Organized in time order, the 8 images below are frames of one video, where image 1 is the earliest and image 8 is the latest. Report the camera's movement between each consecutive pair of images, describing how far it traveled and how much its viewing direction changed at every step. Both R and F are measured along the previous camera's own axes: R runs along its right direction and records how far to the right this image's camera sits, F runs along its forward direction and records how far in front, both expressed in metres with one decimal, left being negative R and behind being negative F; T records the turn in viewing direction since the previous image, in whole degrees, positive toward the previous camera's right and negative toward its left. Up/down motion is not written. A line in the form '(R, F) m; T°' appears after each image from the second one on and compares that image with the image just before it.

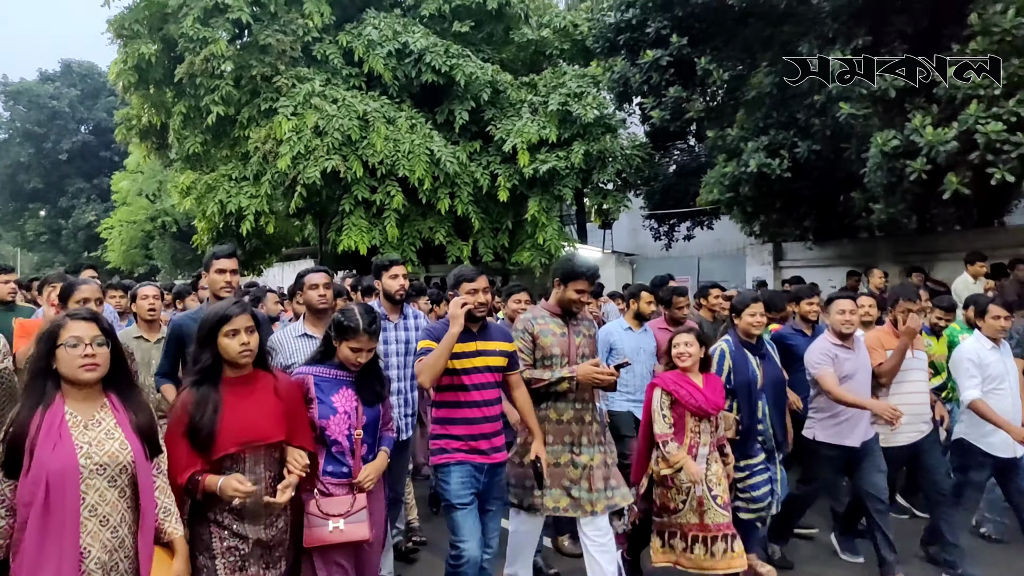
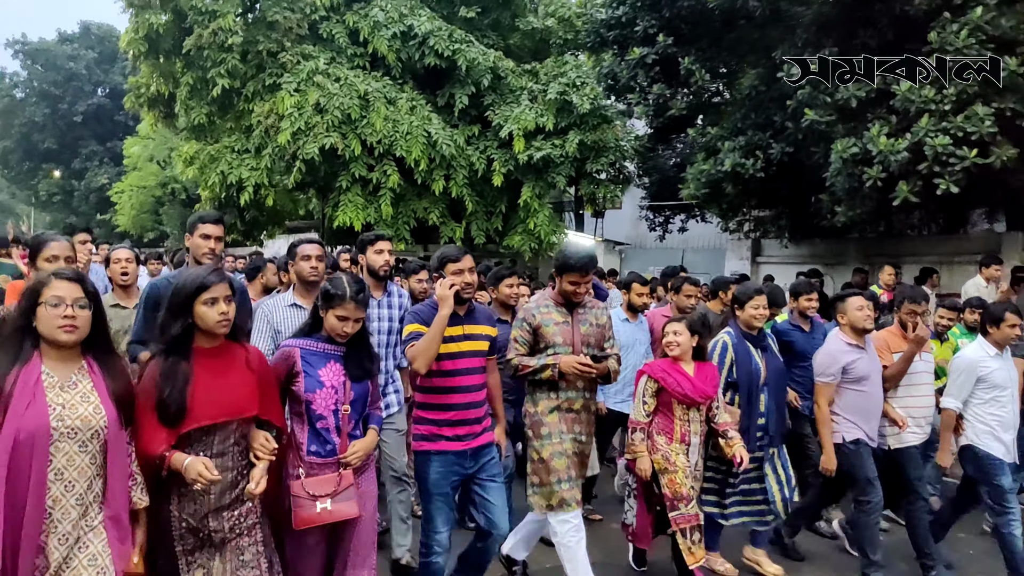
(+0.3, -0.3) m; -1°
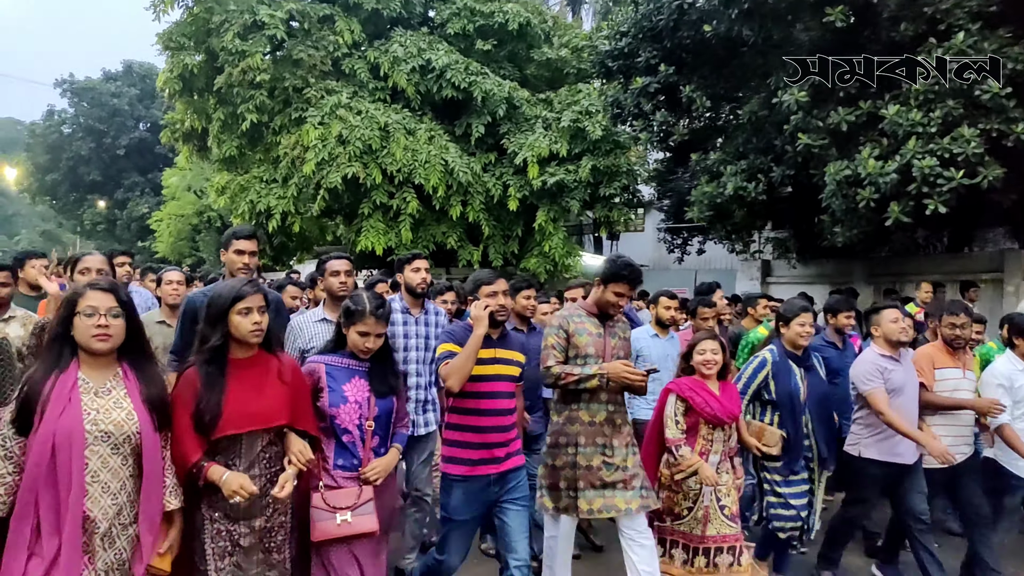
(+0.2, -0.2) m; -3°
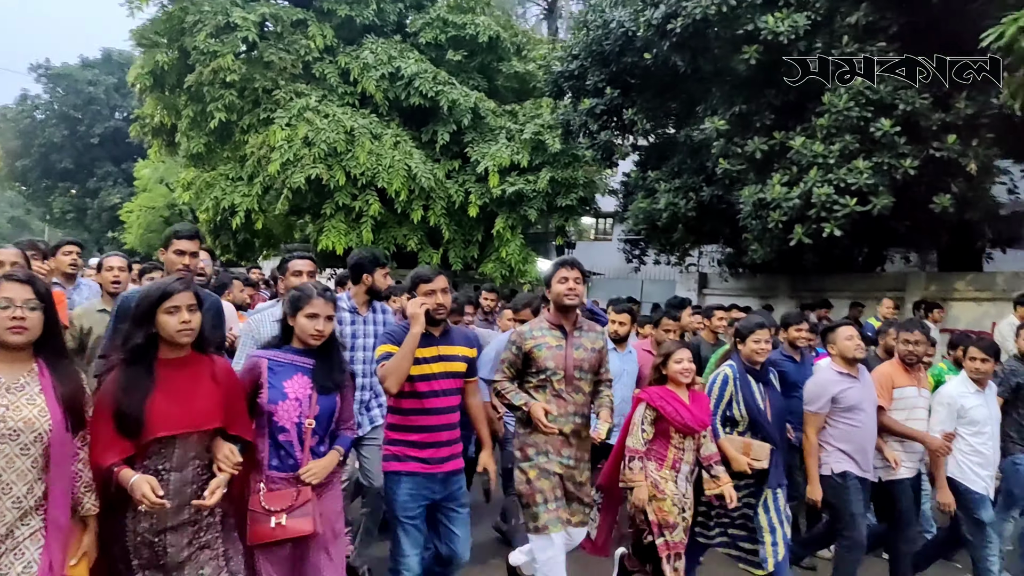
(+0.3, -0.4) m; +2°
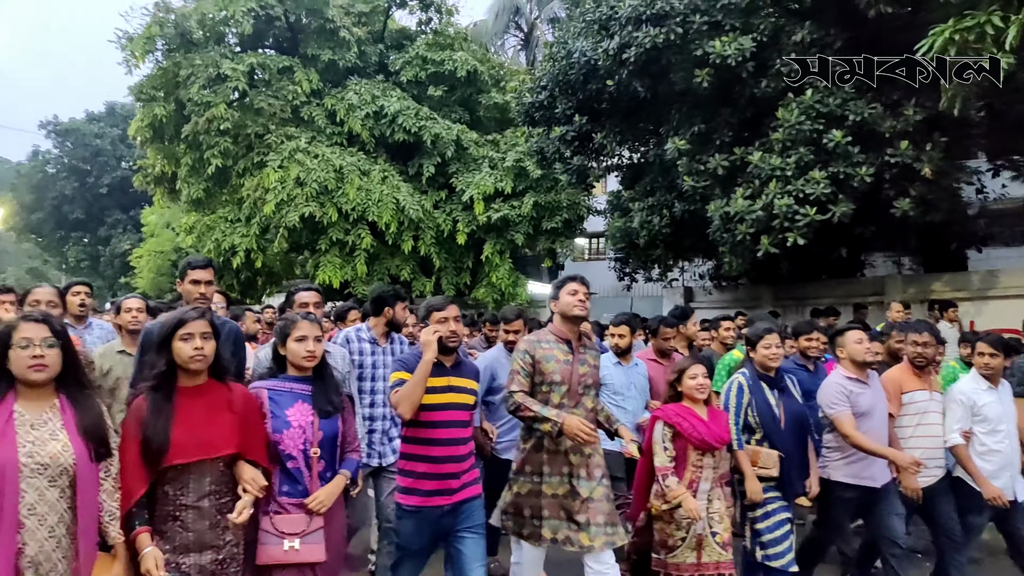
(+0.3, -0.2) m; -1°
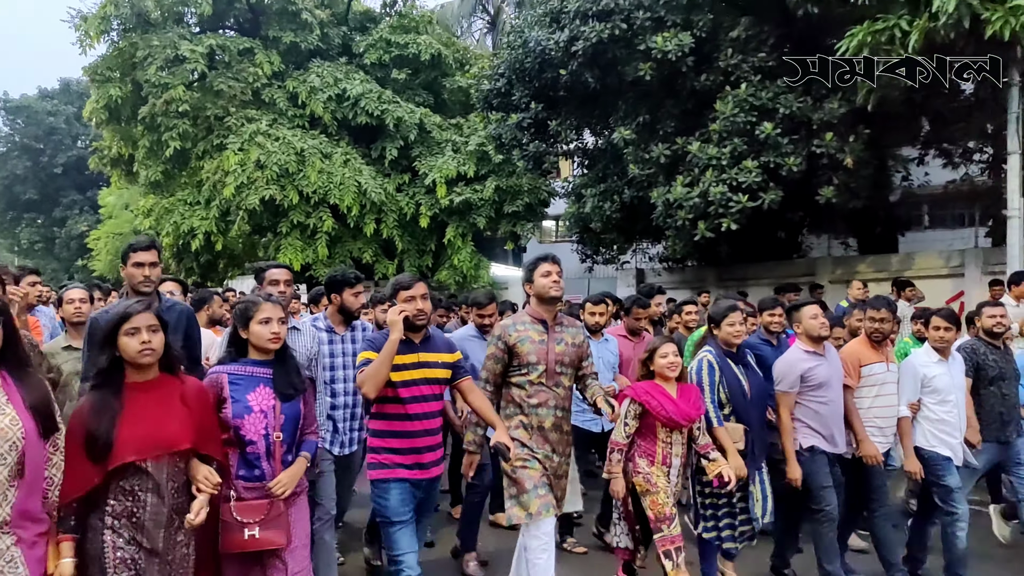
(+0.1, -0.3) m; +3°
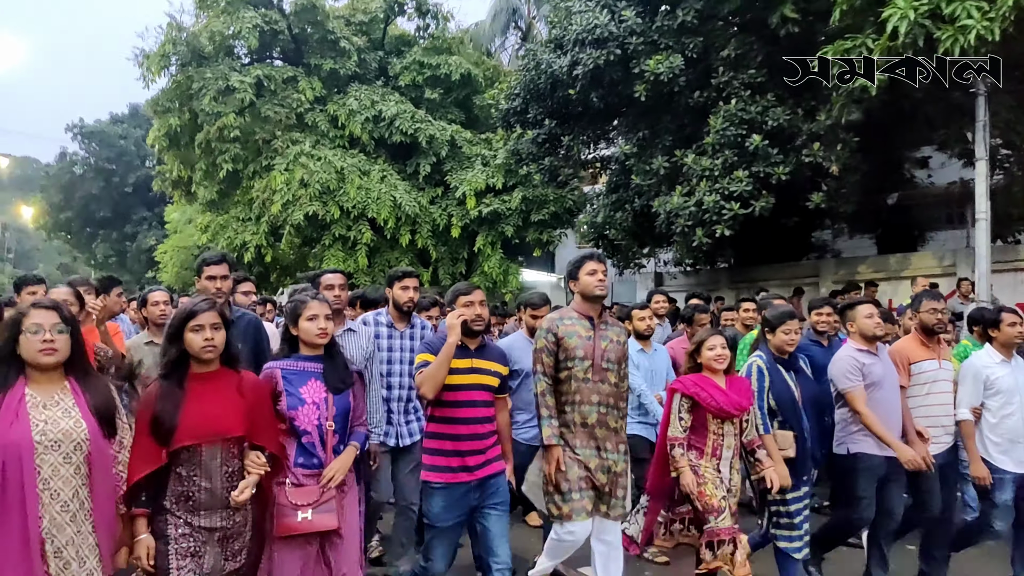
(+0.5, -0.6) m; -4°
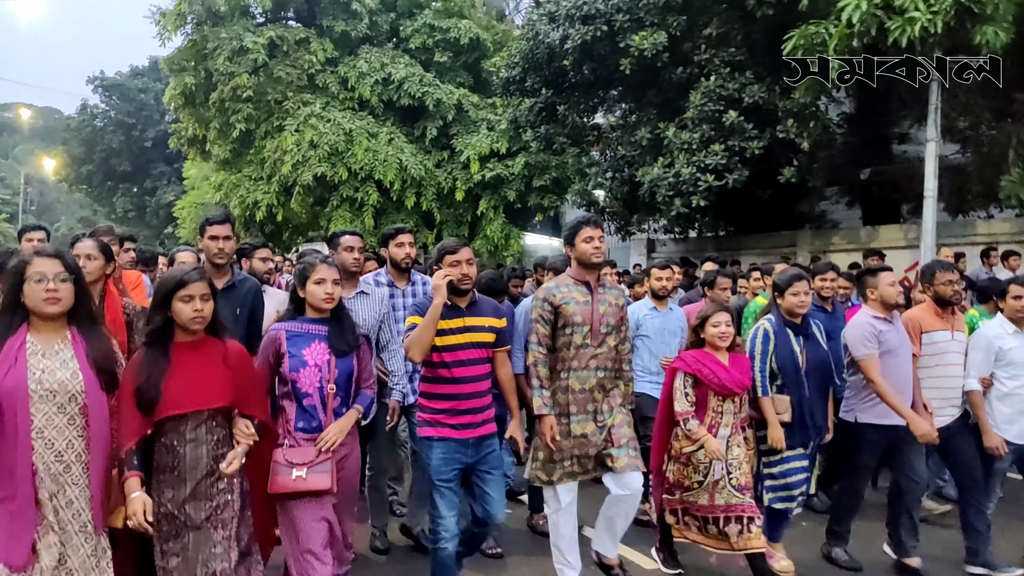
(+0.3, -0.4) m; -1°
